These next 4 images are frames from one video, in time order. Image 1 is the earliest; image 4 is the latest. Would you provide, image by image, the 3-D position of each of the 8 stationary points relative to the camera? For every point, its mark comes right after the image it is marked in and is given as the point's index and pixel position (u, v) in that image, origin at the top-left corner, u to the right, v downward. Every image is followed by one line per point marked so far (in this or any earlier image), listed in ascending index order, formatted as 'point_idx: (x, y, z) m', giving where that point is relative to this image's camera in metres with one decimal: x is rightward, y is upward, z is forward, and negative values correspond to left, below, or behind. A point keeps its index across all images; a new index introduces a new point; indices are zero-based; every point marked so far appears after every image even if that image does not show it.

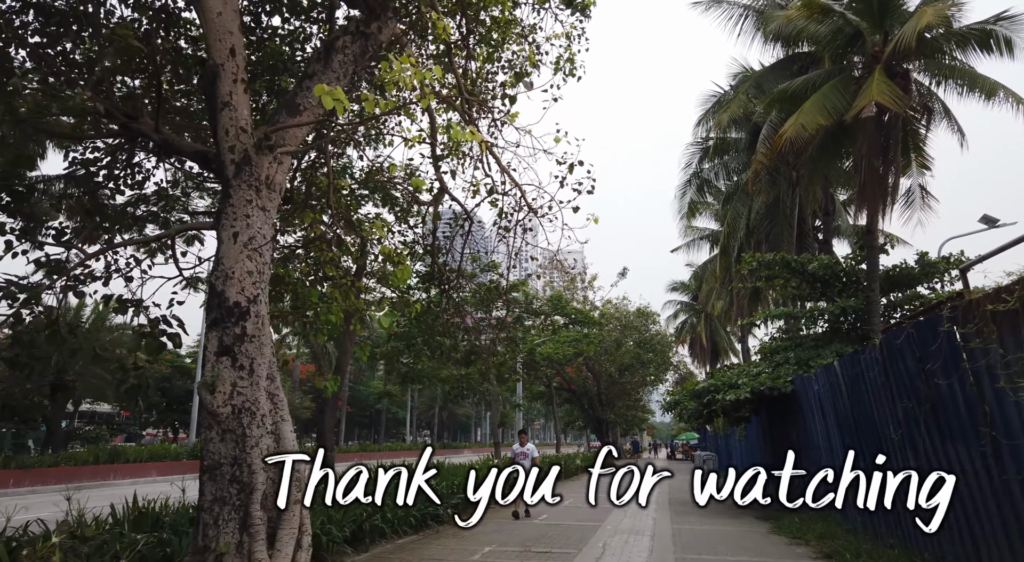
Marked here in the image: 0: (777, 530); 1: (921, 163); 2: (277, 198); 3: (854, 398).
0: (+4.0, -3.7, +9.0) m
1: (+7.1, +2.0, +10.4) m
2: (-1.9, +0.7, +4.9) m
3: (+3.9, -1.4, +6.9) m
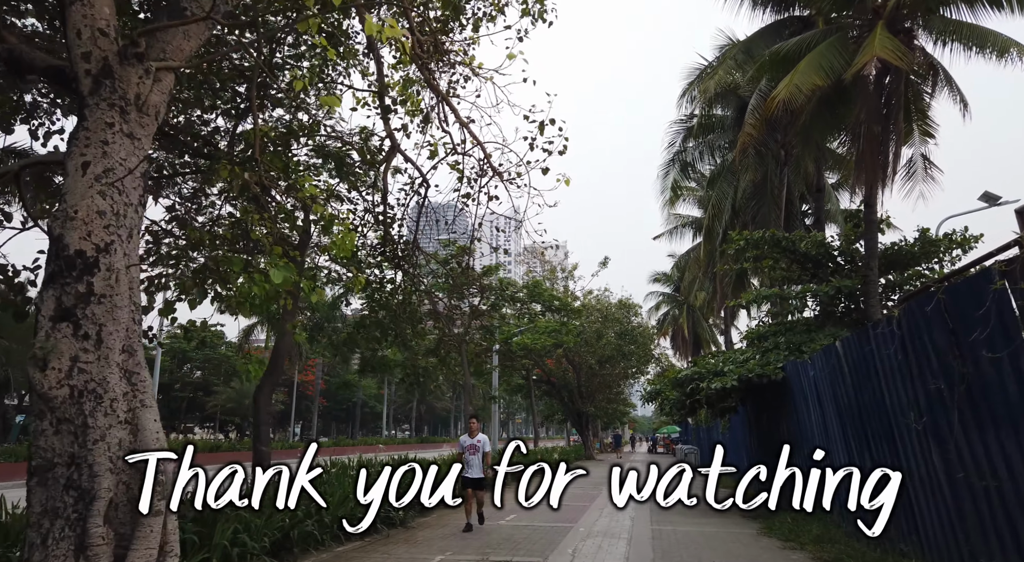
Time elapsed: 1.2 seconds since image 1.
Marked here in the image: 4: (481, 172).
0: (+3.4, -3.4, +8.1) m
1: (+6.5, +2.4, +9.6) m
2: (-2.3, +1.0, +3.9) m
3: (+3.5, -1.0, +6.1) m
4: (-0.4, +1.4, +7.9) m
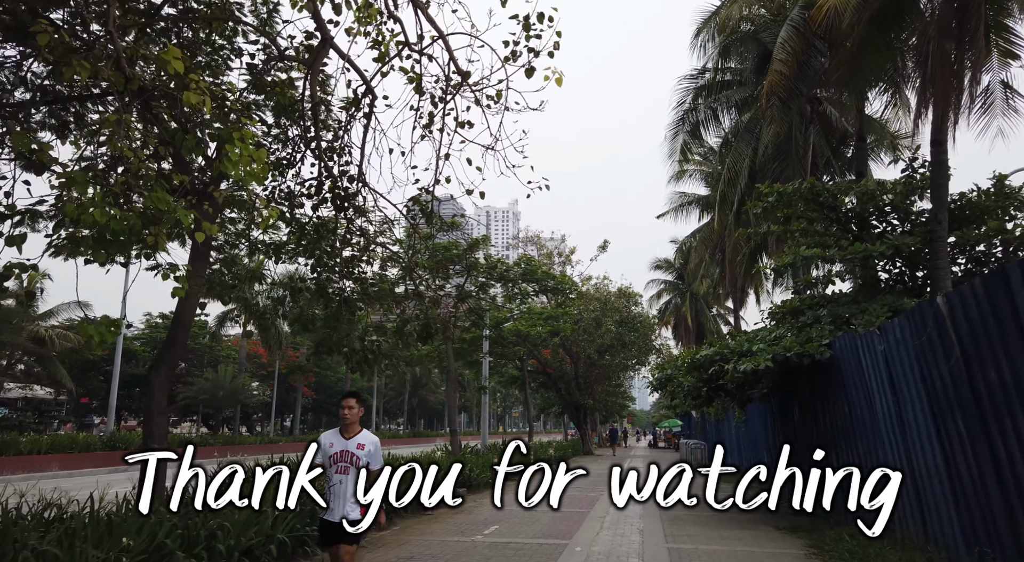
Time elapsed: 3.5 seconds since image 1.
0: (+3.2, -2.8, +6.3) m
1: (+6.3, +2.9, +7.7) m
2: (-2.5, +1.5, +2.0) m
3: (+3.3, -0.5, +4.2) m
4: (-0.6, +1.9, +6.0) m
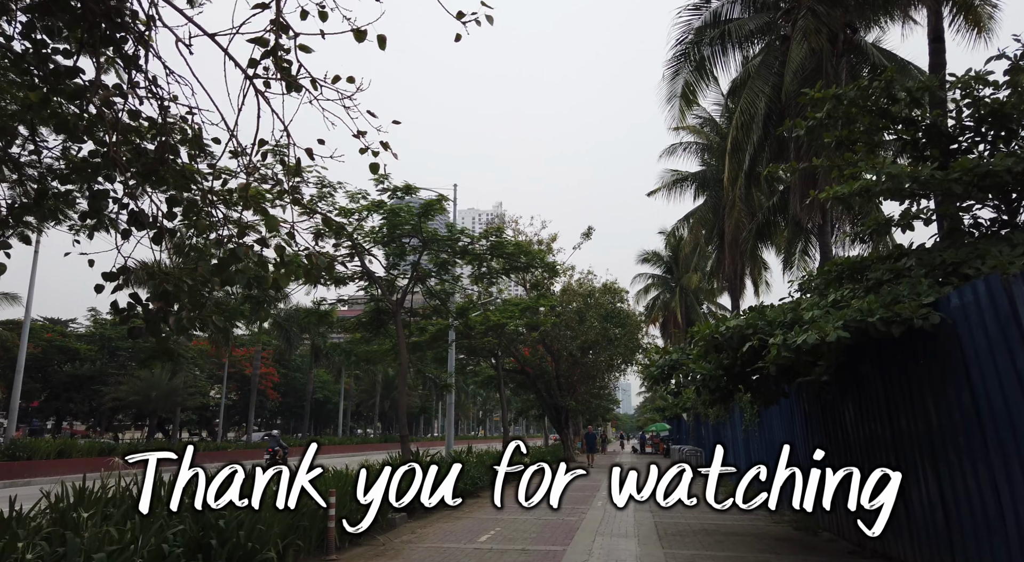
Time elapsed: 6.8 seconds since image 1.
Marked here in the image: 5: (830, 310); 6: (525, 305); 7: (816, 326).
0: (+2.7, -2.2, +3.6) m
1: (+5.8, +3.5, +5.2) m
2: (-3.0, +2.2, -0.8) m
3: (+2.8, +0.1, +1.6) m
4: (-1.1, +2.6, +3.2) m
5: (+2.9, -0.3, +5.6) m
6: (+0.4, -0.8, +19.7) m
7: (+2.6, -0.4, +5.1) m
